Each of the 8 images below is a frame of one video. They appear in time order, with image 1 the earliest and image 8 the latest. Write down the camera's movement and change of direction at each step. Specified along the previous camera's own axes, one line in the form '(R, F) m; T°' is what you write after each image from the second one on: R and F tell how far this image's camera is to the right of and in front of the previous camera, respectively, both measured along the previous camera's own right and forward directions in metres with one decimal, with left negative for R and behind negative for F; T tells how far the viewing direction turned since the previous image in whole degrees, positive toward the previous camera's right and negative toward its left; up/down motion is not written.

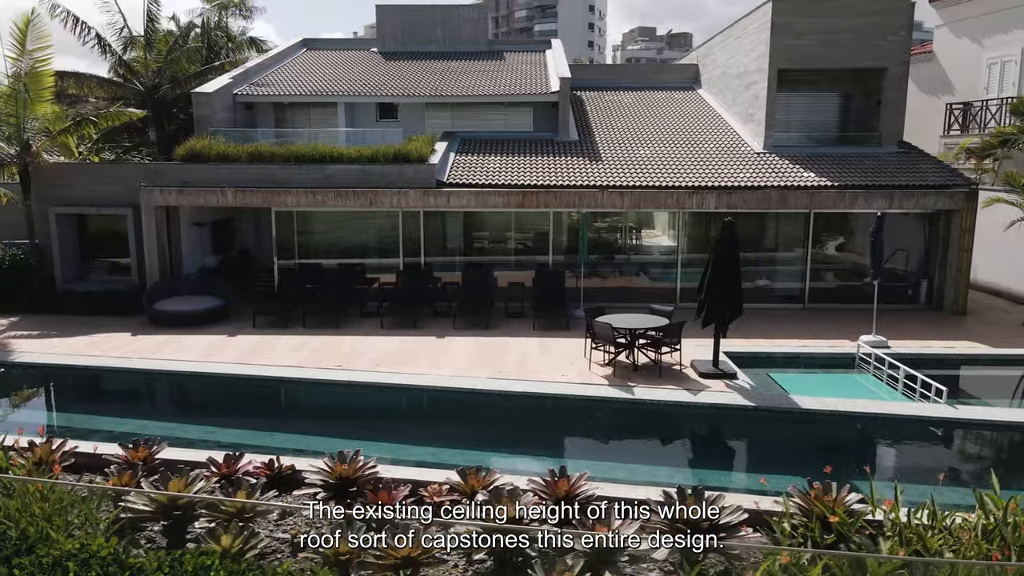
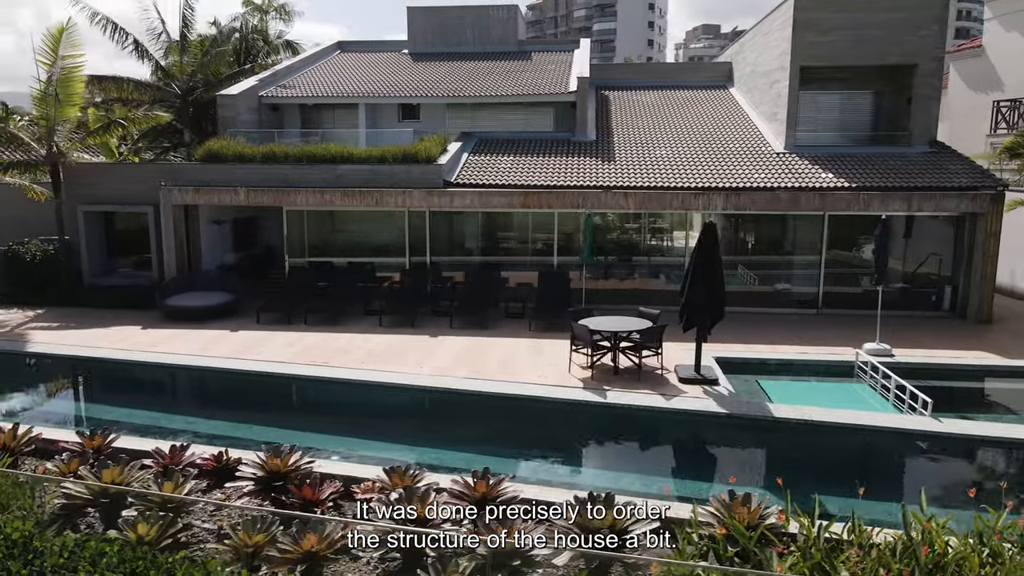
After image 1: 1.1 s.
(+1.2, +0.1) m; -5°
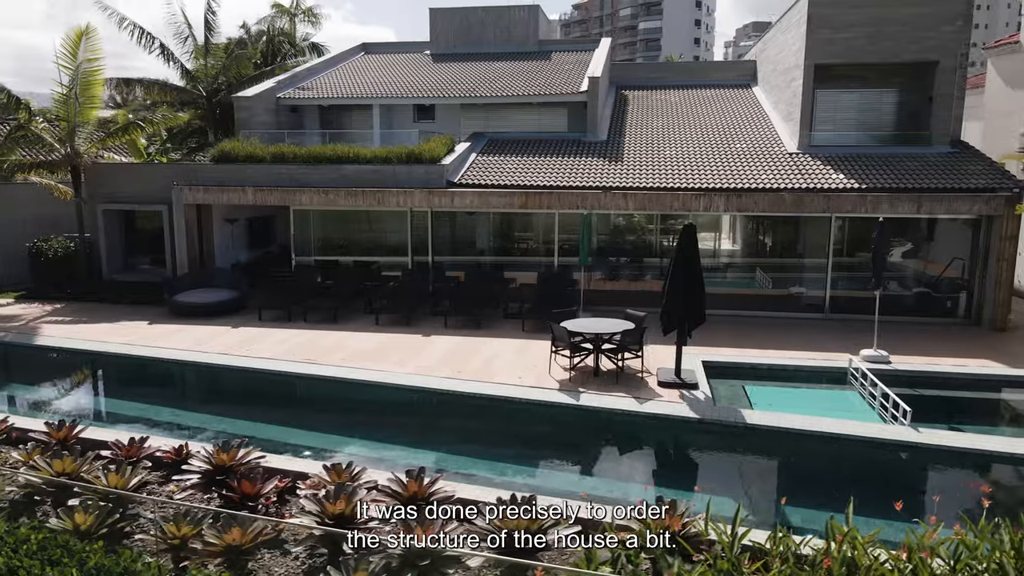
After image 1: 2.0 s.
(+1.0, 0.0) m; -3°
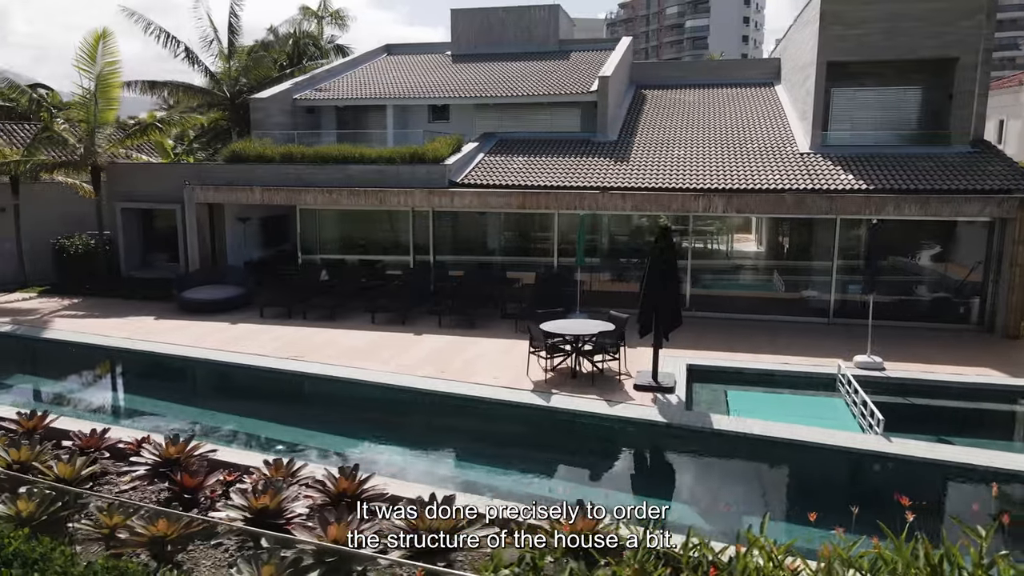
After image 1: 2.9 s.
(+1.0, 0.0) m; -3°
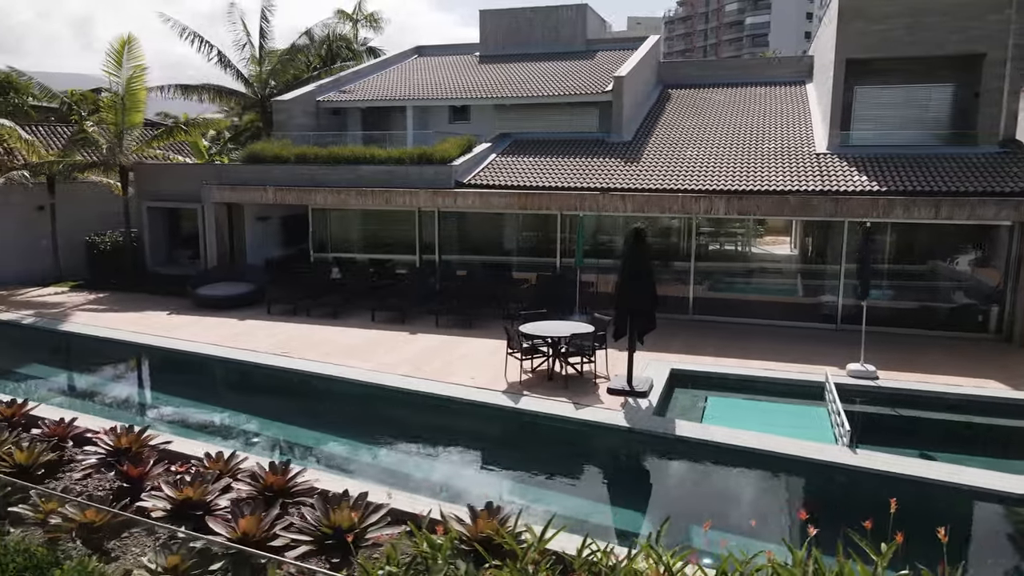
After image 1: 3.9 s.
(+1.2, 0.0) m; -4°
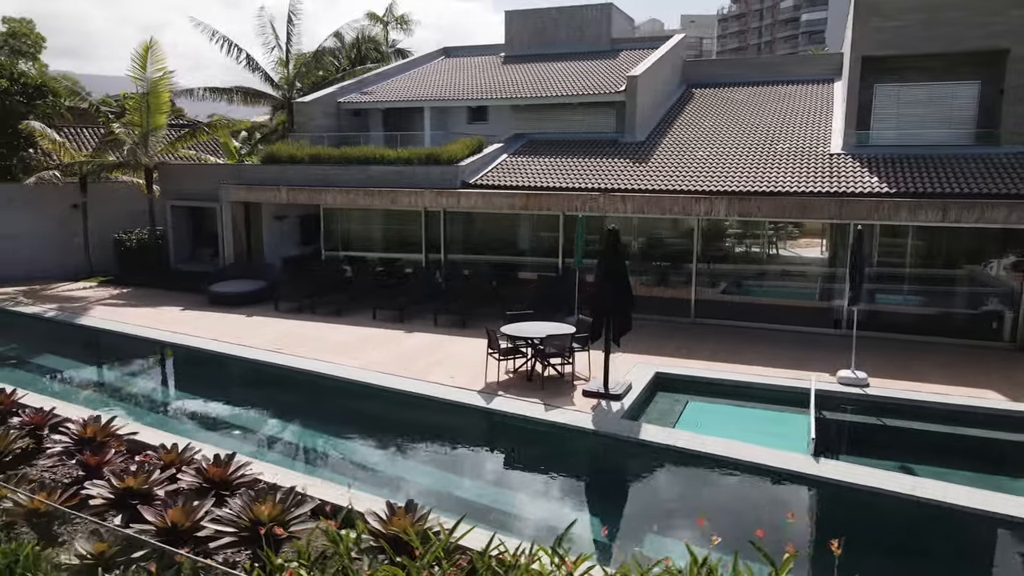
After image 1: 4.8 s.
(+1.1, 0.0) m; -4°
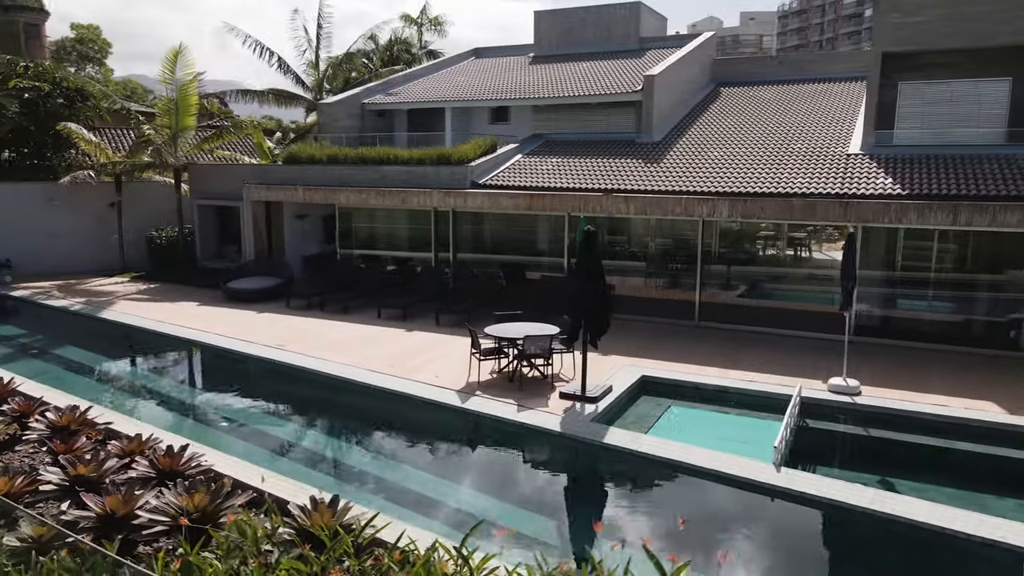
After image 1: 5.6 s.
(+1.1, 0.0) m; -4°
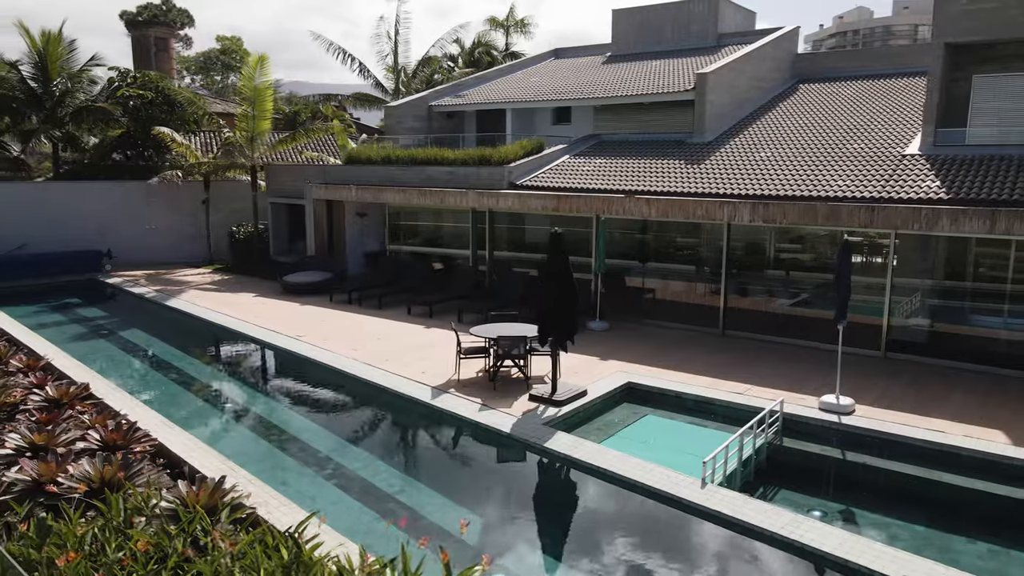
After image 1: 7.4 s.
(+2.2, +0.1) m; -10°
